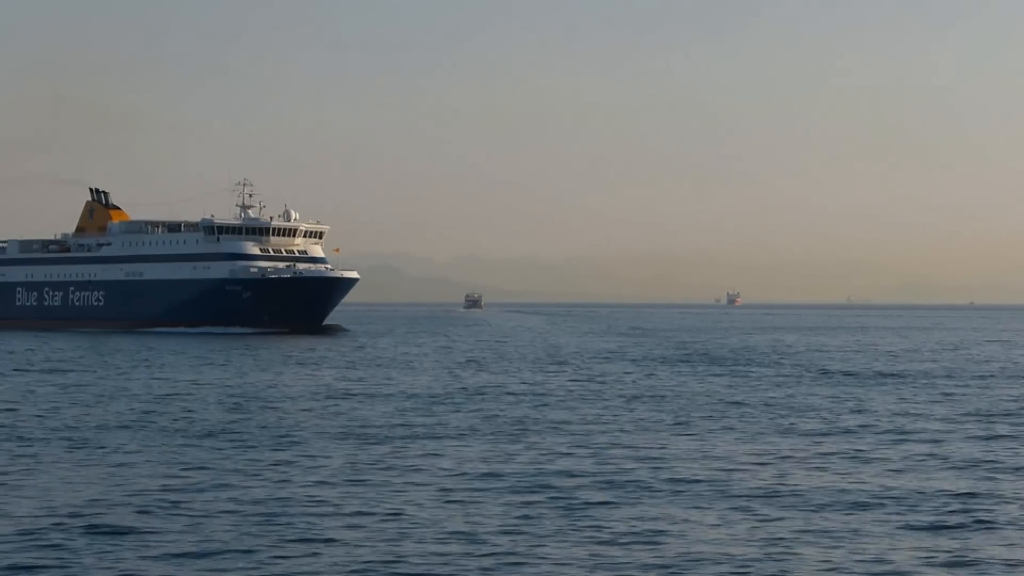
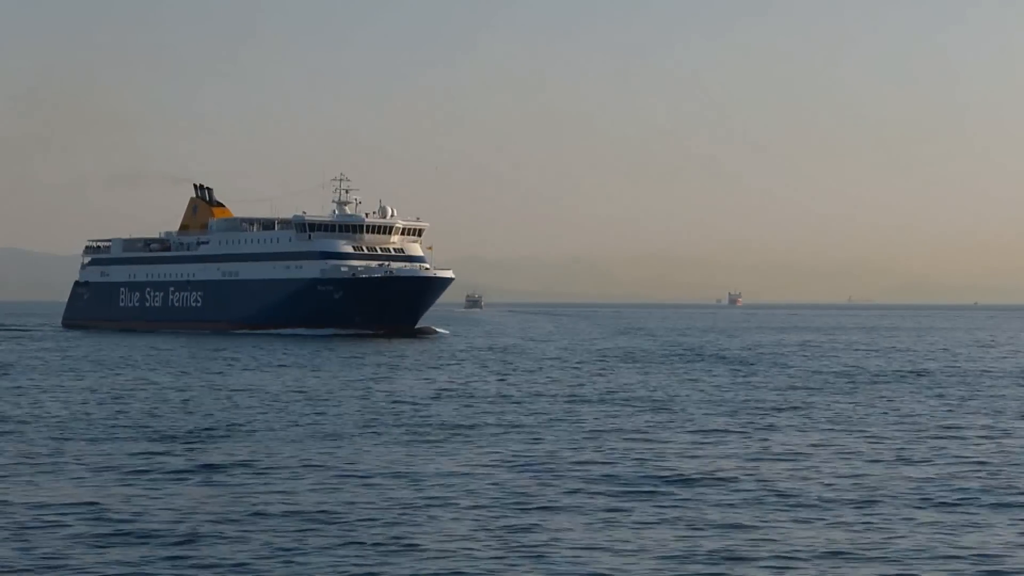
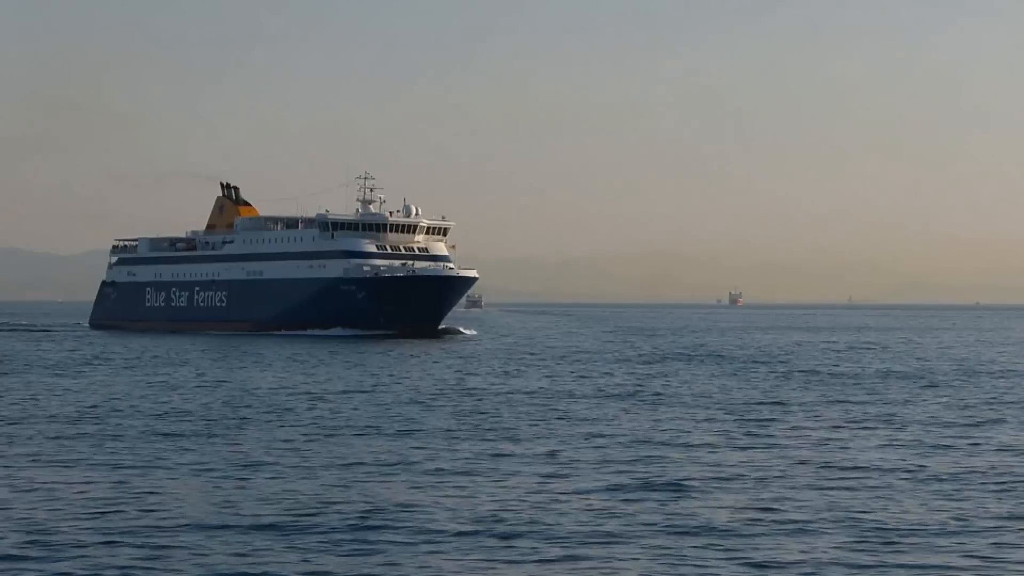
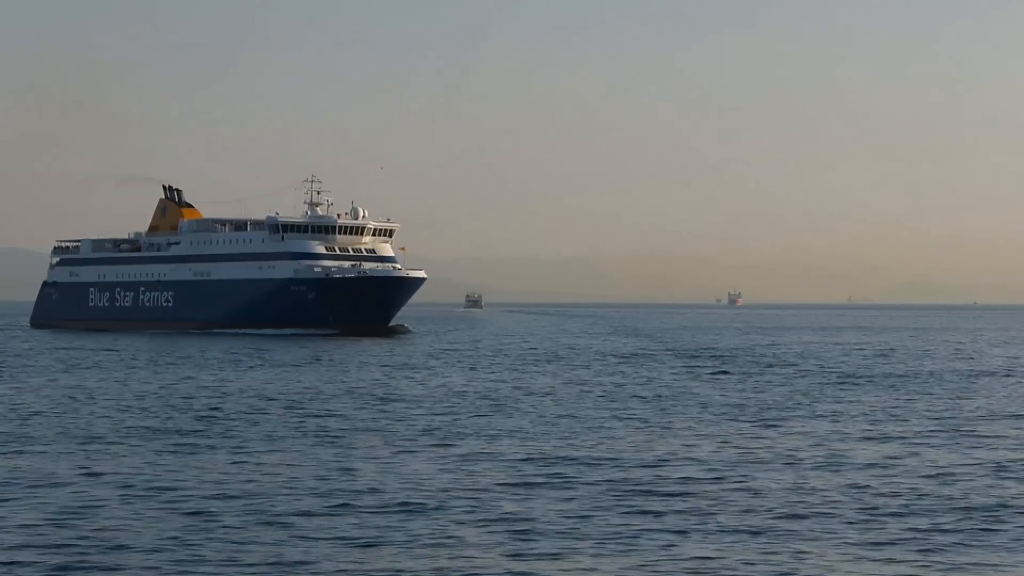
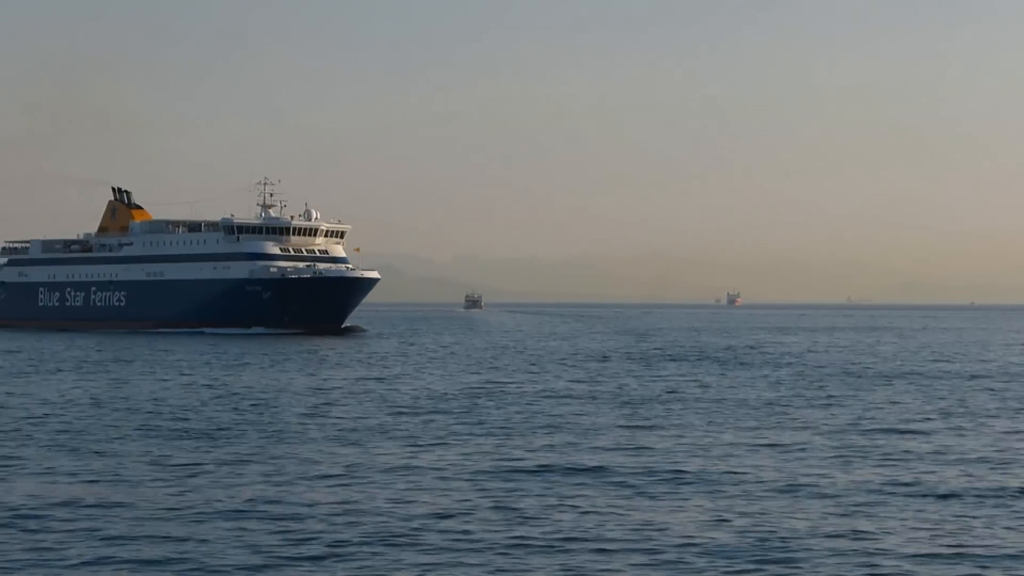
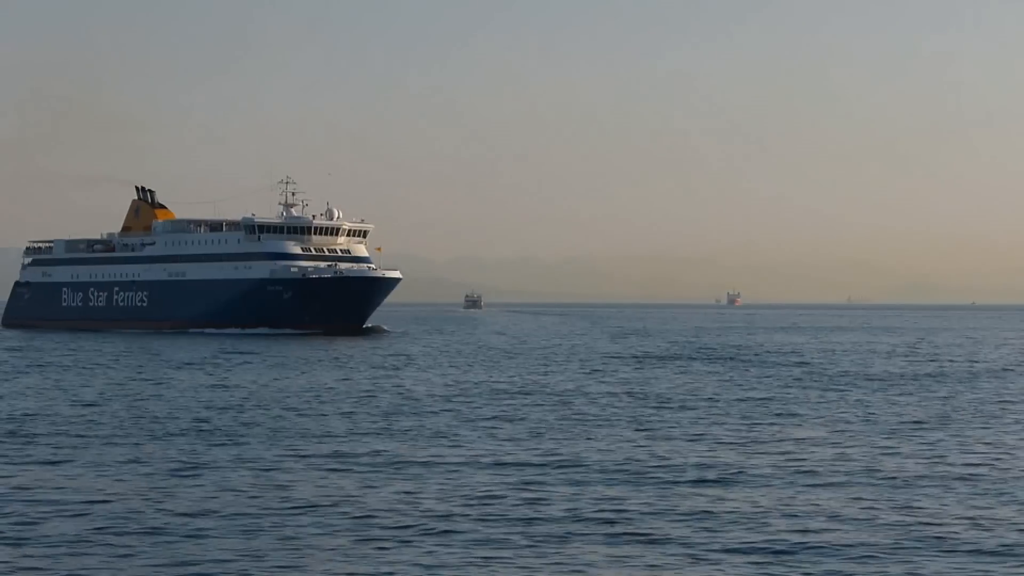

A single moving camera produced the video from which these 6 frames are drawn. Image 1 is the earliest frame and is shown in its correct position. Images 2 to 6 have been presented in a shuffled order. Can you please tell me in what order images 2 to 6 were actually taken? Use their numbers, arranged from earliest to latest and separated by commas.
5, 6, 4, 2, 3
